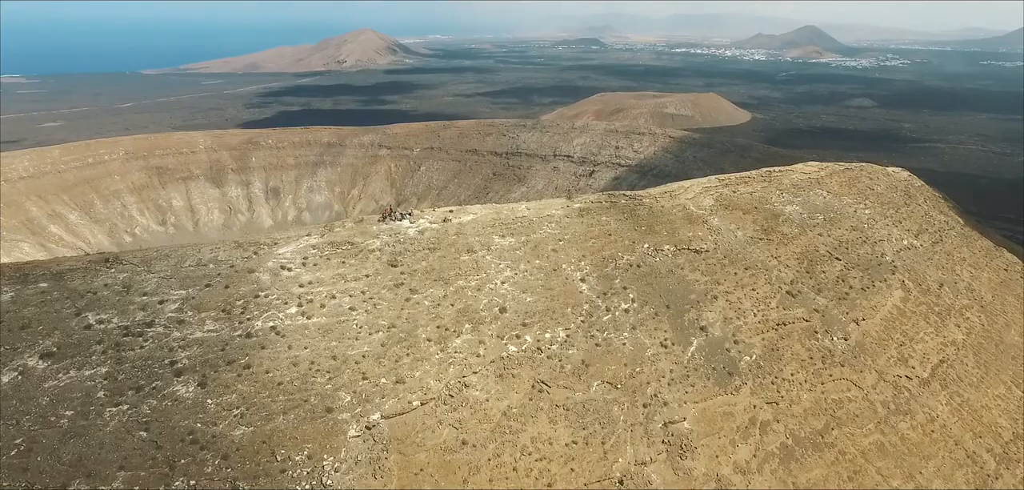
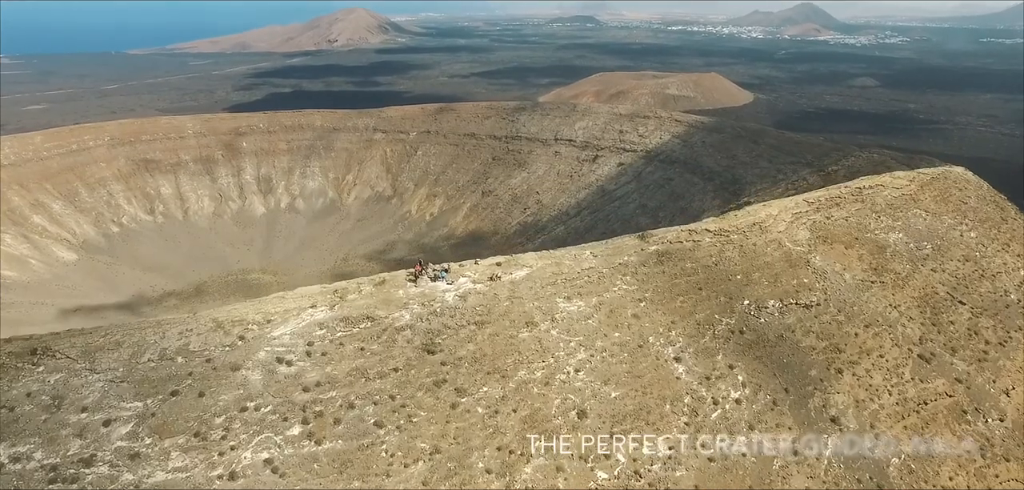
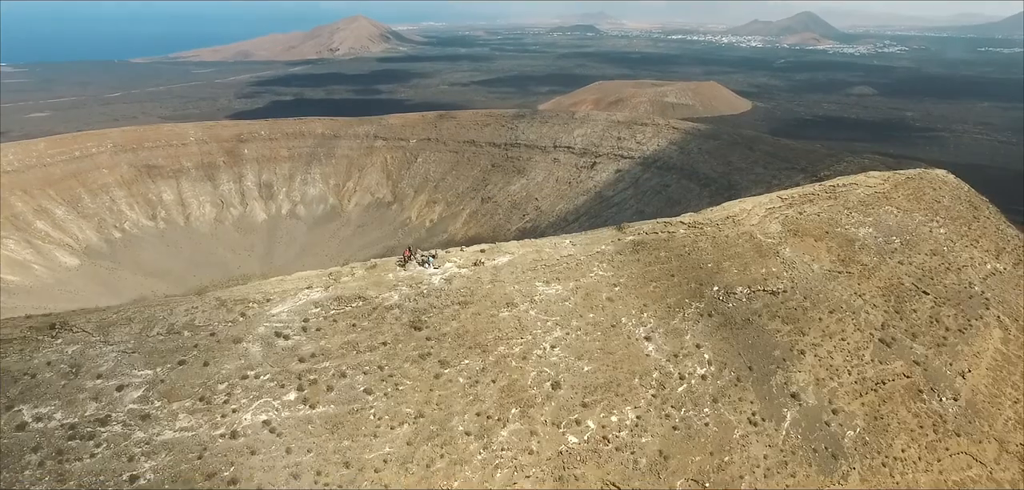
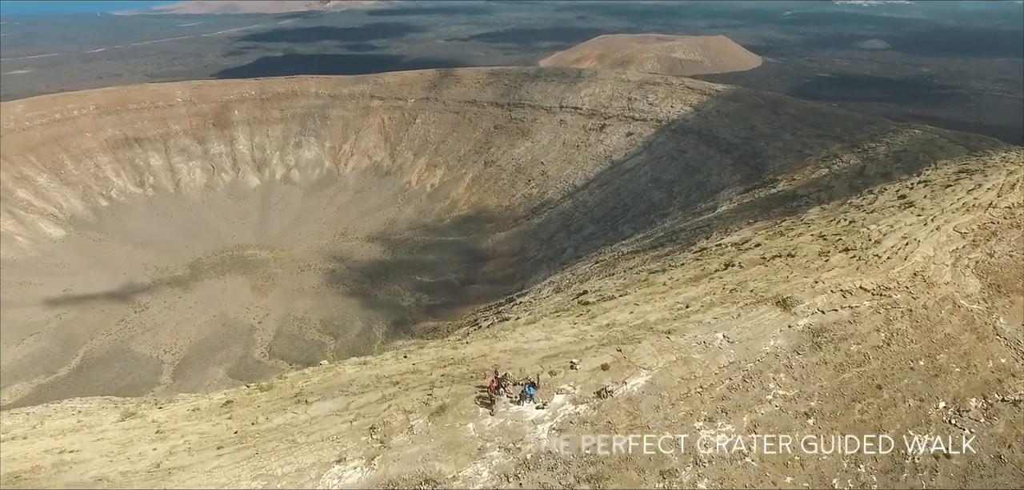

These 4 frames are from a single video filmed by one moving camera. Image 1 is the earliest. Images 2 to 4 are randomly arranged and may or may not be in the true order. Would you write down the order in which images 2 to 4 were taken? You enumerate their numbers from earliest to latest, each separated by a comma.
3, 2, 4
